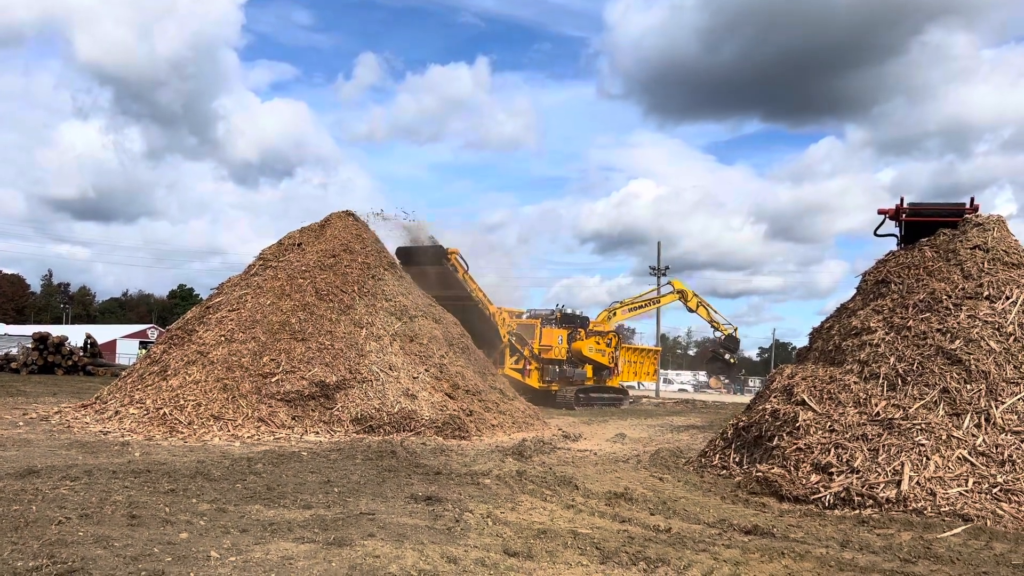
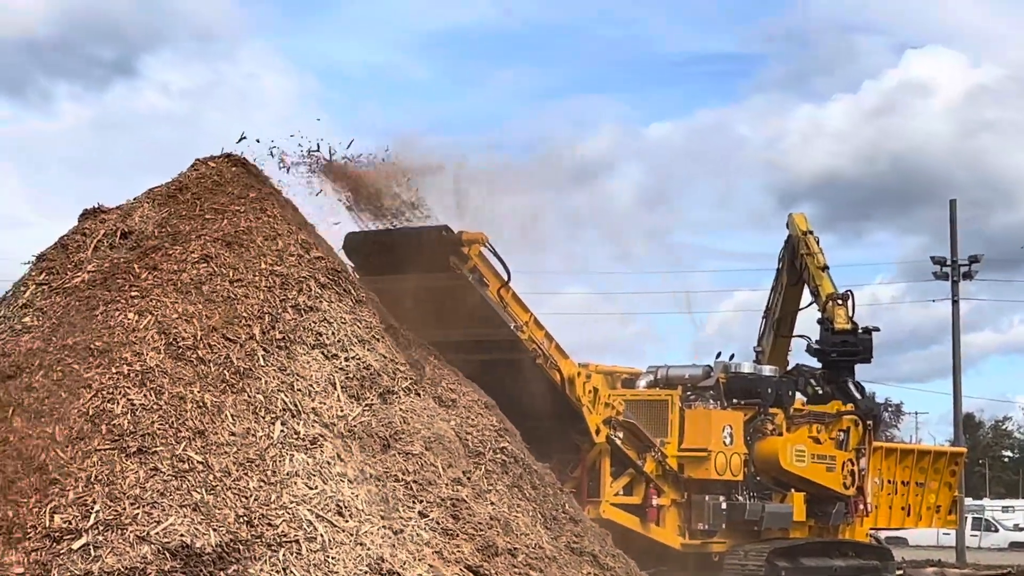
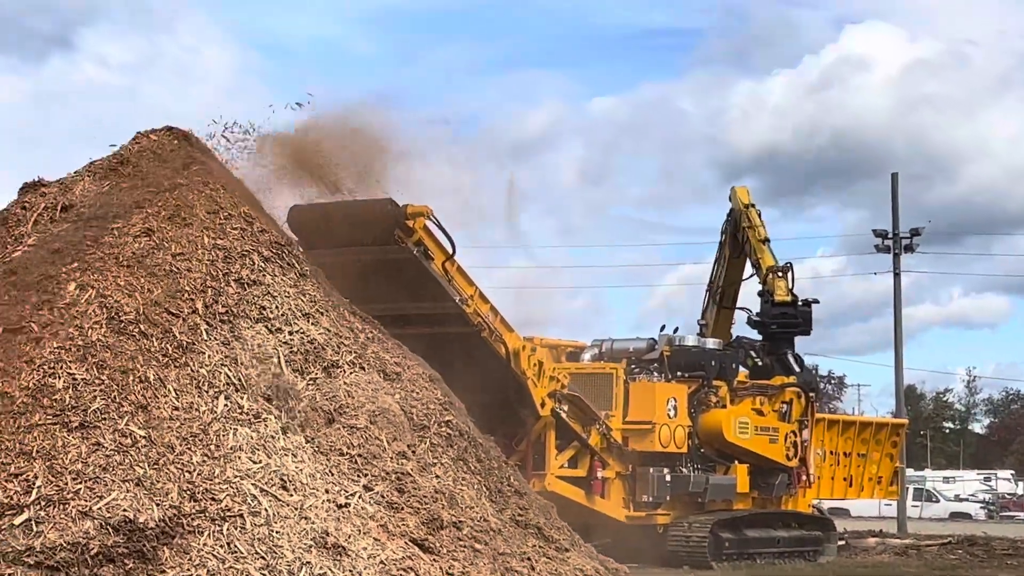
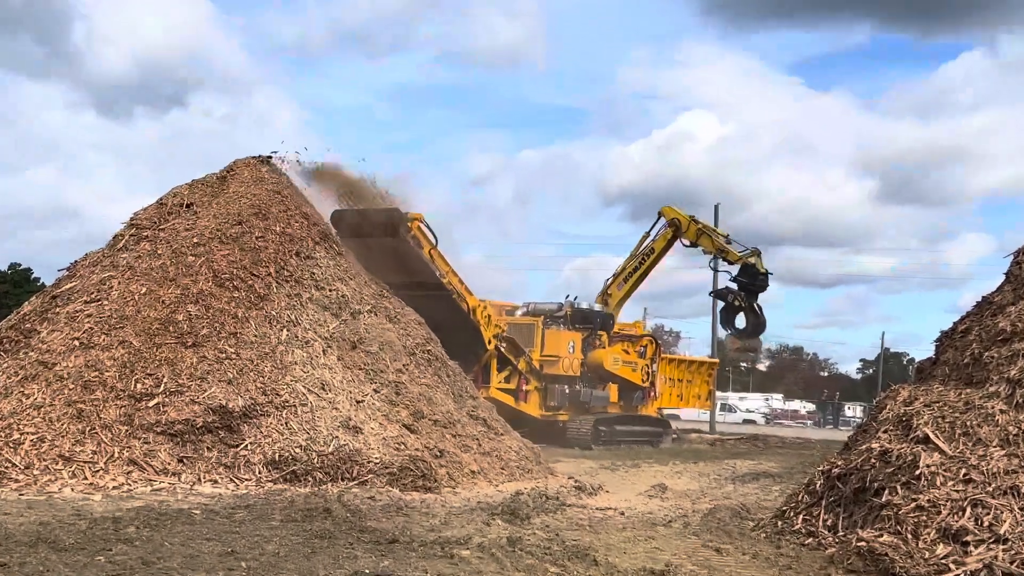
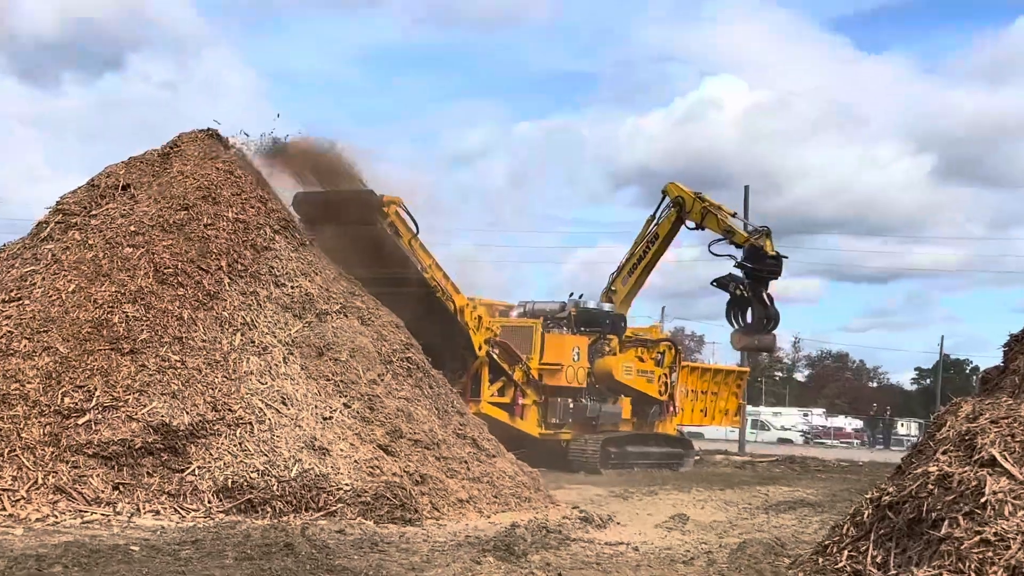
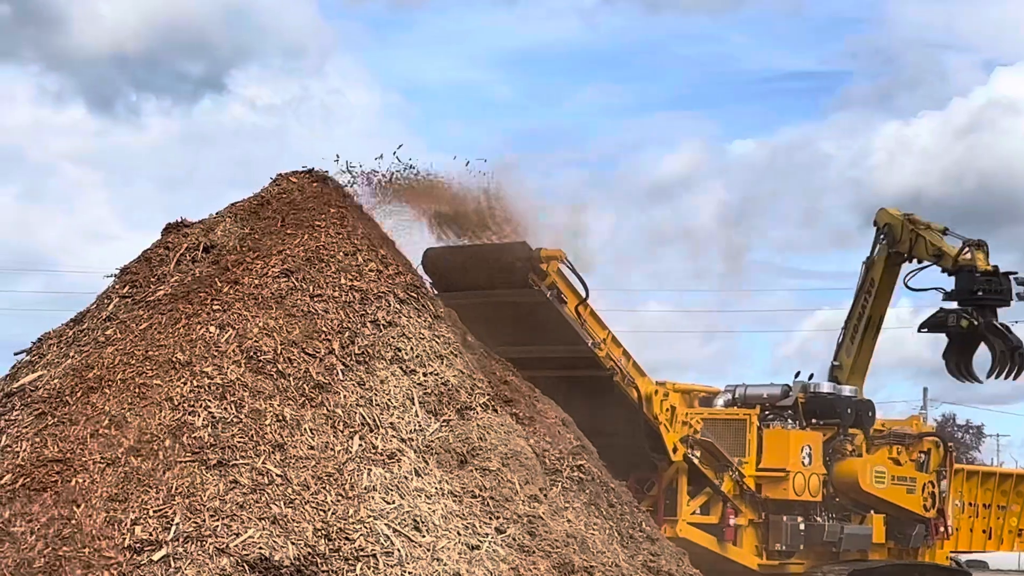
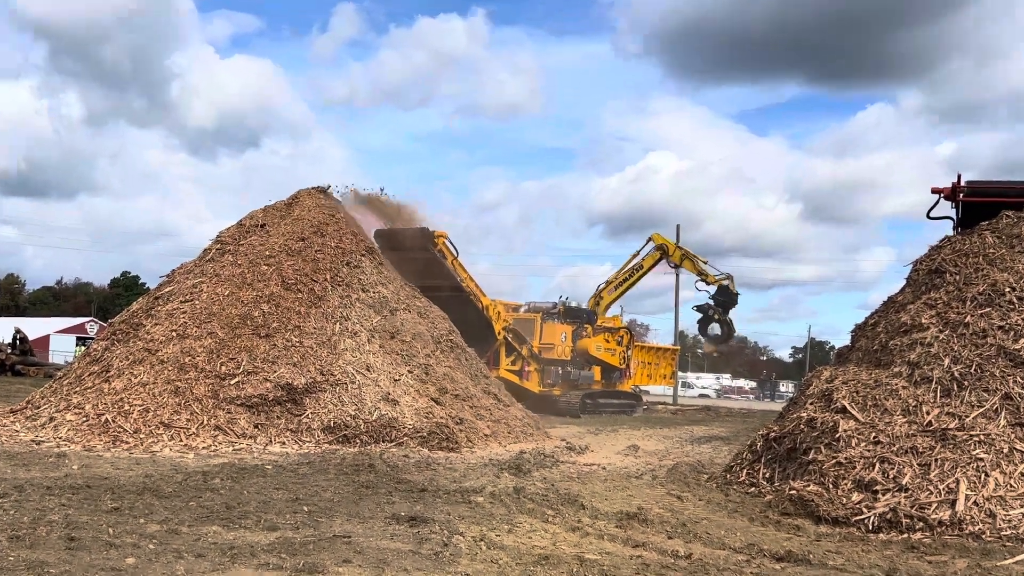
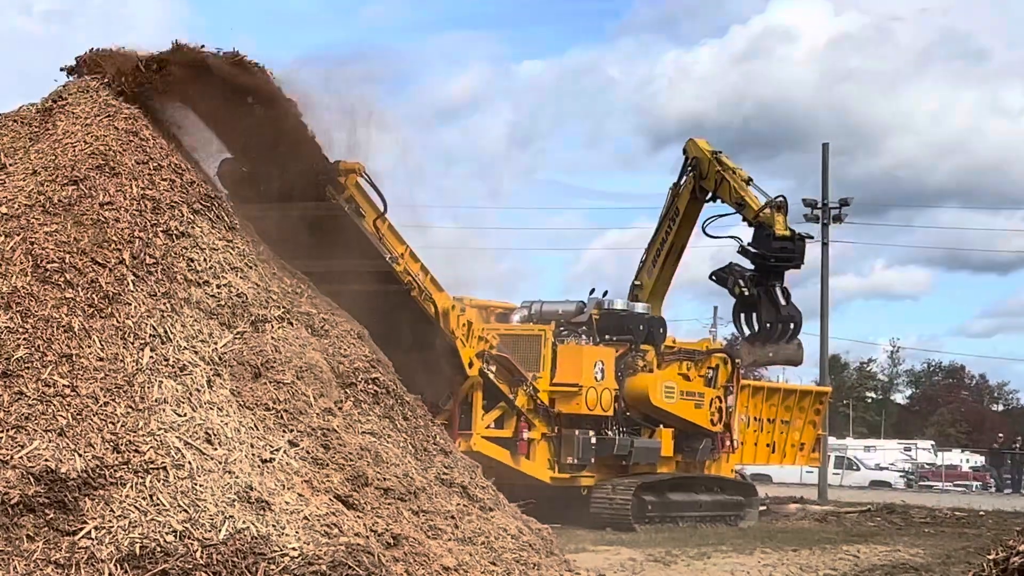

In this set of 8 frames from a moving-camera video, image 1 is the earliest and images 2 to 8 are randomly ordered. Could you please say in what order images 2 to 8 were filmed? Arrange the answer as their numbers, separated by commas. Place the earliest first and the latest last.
7, 4, 5, 8, 3, 2, 6
